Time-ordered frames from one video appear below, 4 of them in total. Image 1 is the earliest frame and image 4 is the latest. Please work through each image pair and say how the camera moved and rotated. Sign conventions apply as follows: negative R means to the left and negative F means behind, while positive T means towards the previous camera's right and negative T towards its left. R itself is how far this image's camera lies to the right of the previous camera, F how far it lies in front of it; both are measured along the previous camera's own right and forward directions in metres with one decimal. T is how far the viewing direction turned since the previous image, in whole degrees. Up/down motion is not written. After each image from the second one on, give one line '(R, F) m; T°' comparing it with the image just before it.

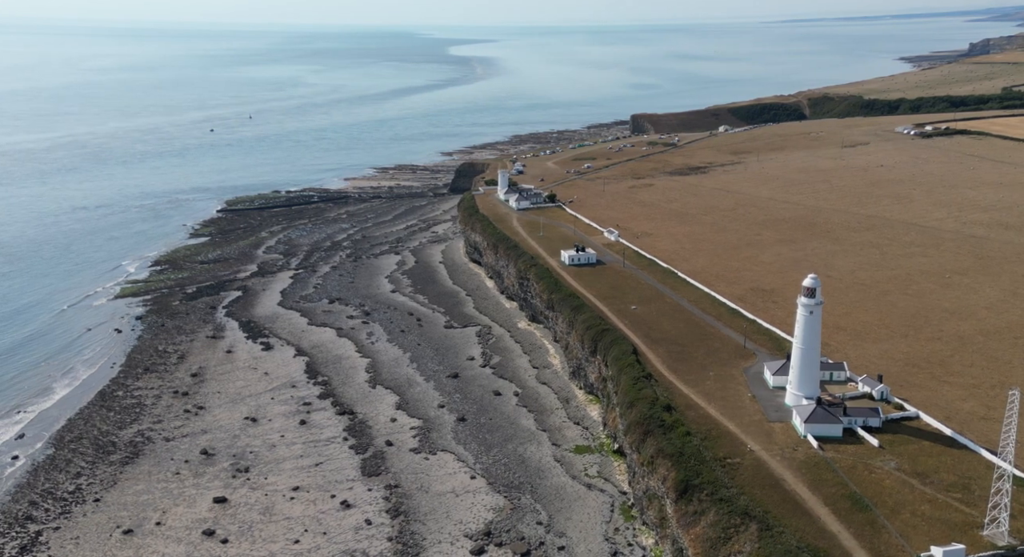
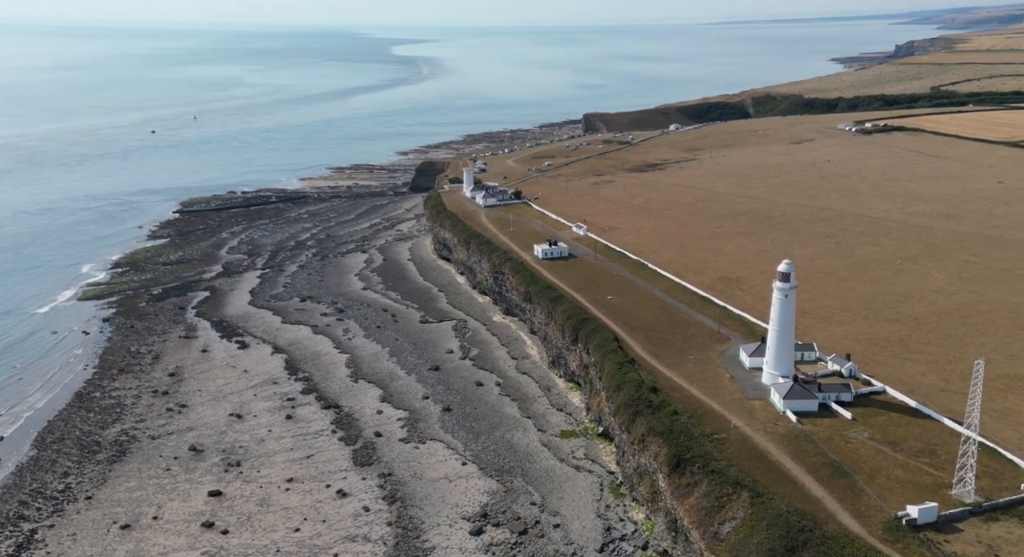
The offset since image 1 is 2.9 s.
(-2.2, -1.5) m; +4°
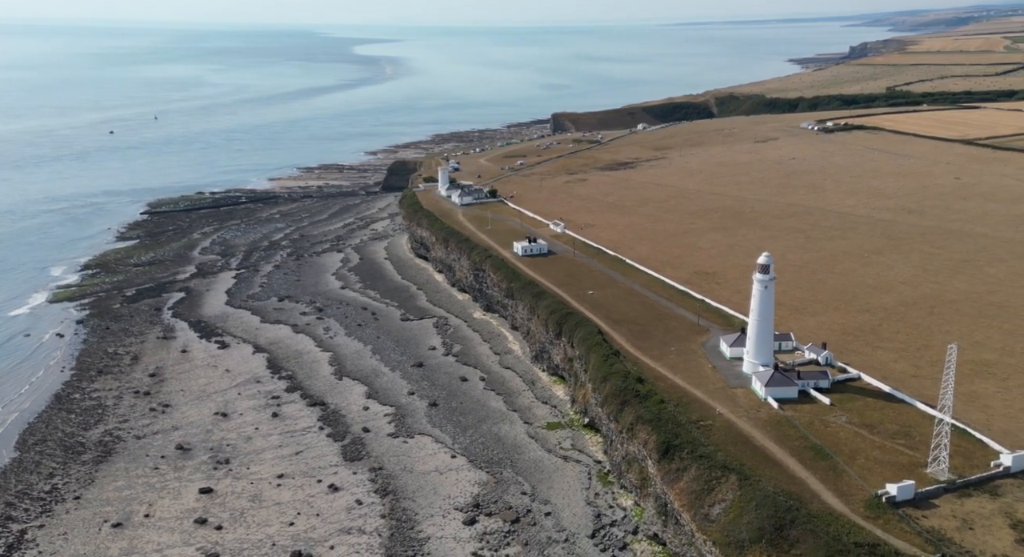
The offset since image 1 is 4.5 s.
(-1.3, -0.9) m; +3°
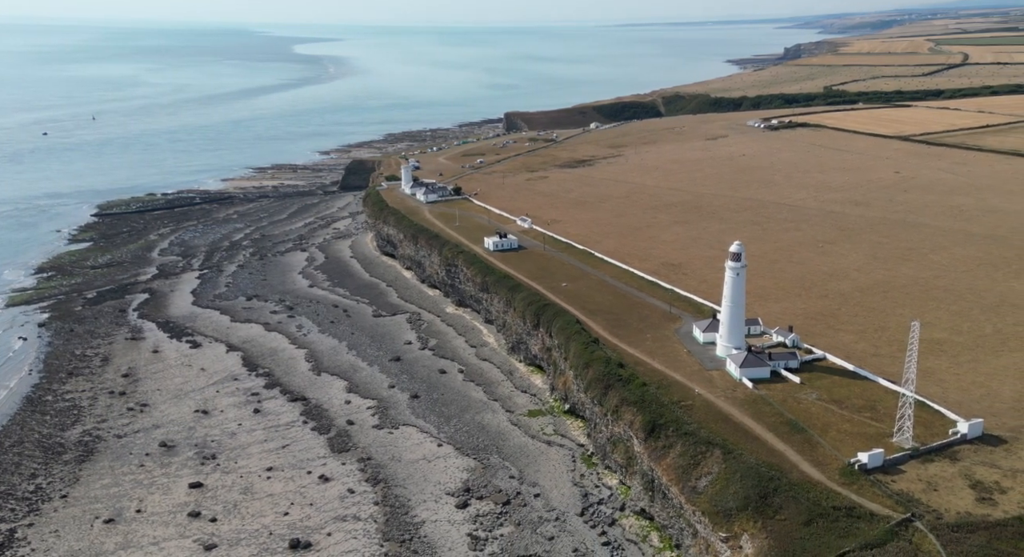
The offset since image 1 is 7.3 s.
(-2.2, -1.4) m; +4°
